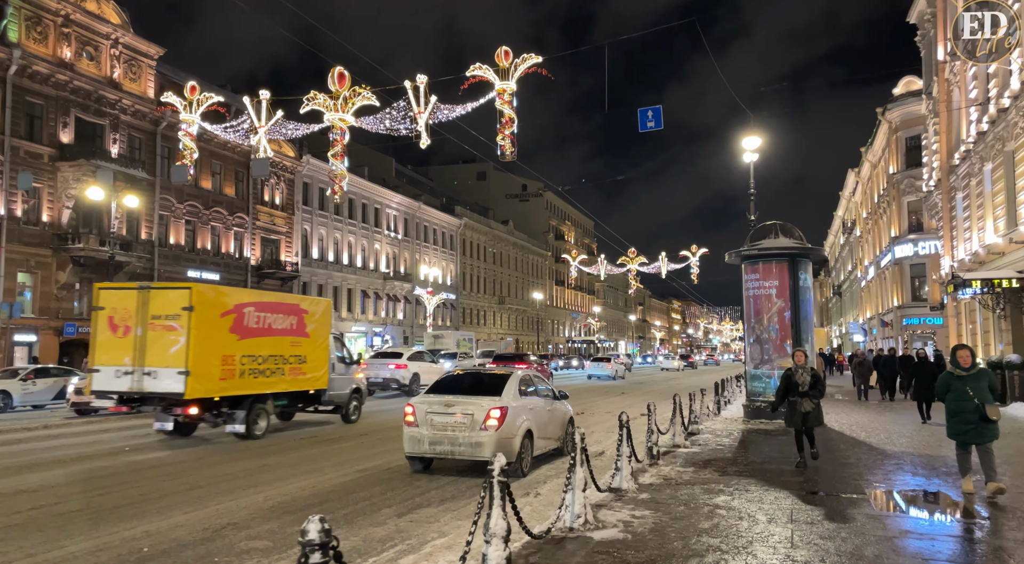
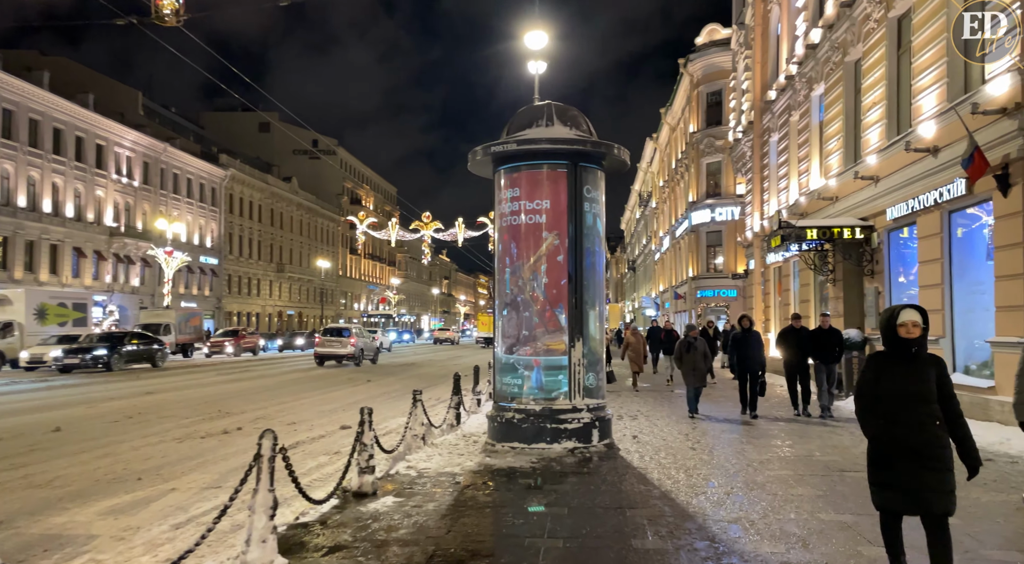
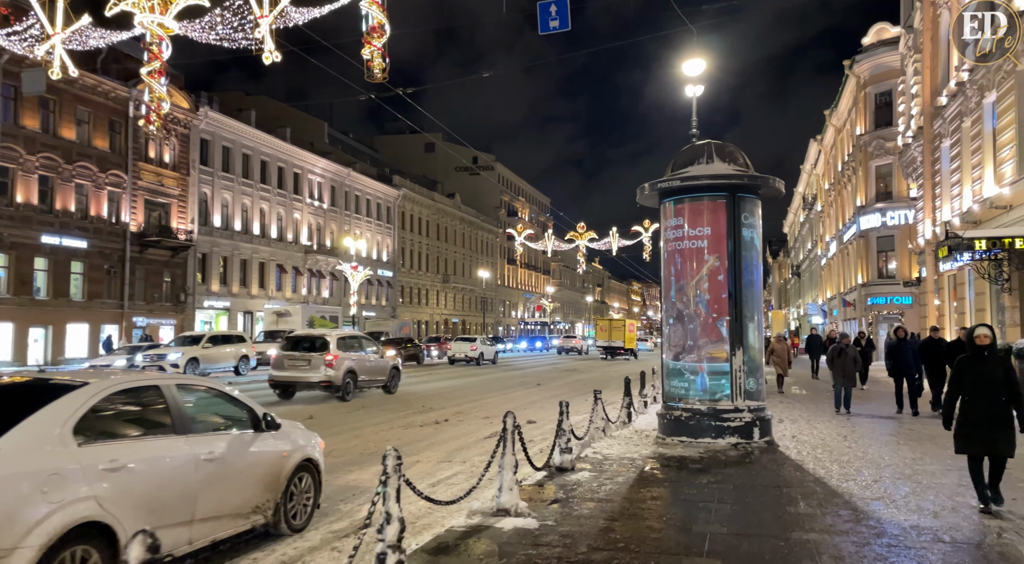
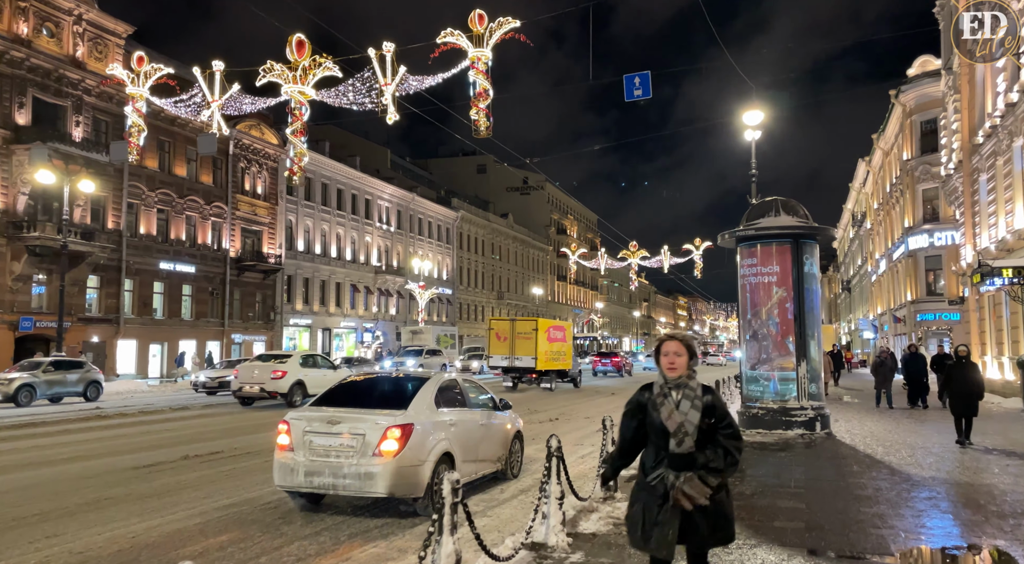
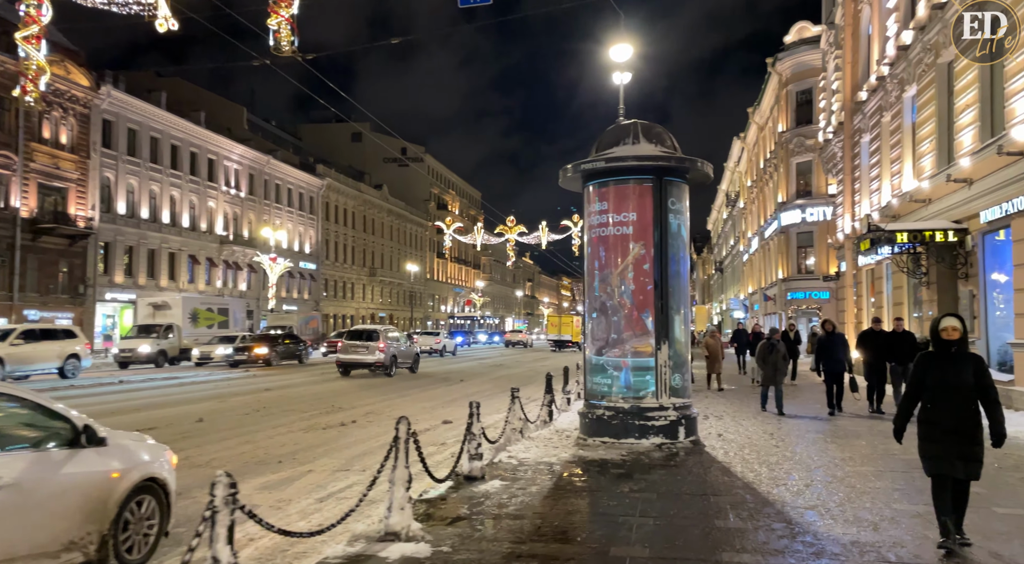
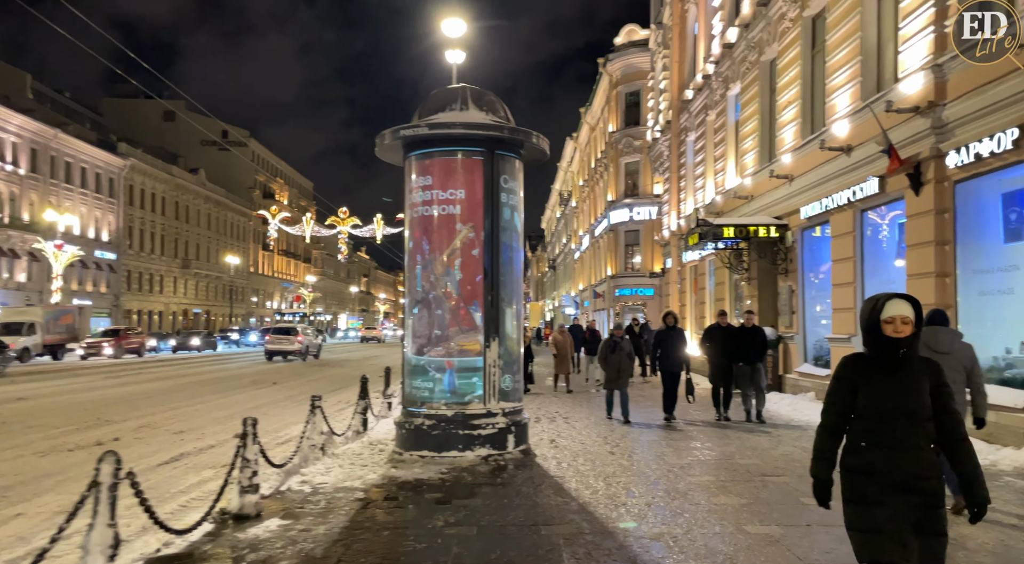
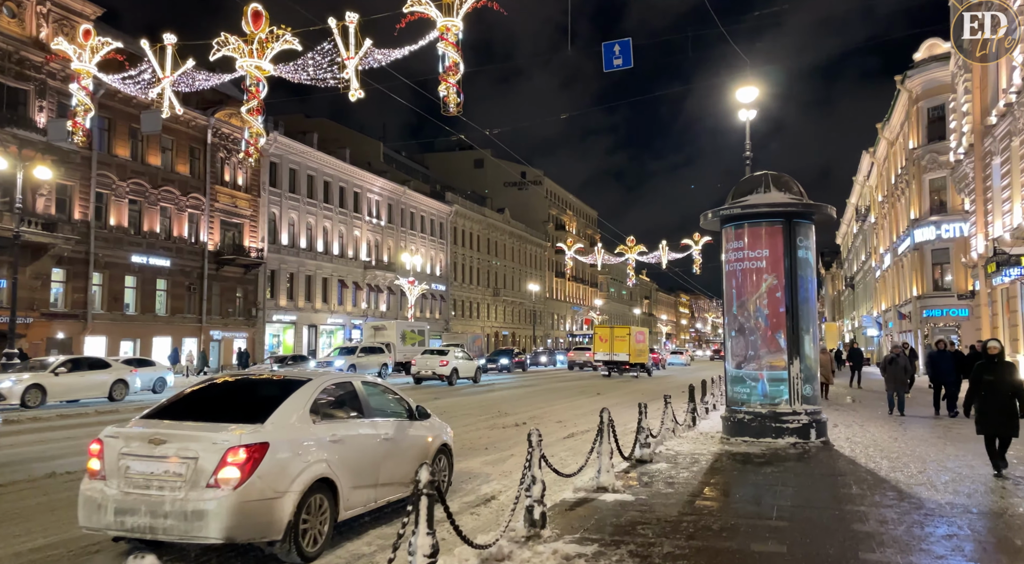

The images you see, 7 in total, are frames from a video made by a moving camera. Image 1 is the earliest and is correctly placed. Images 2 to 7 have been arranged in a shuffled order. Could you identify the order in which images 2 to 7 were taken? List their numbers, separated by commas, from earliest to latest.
4, 7, 3, 5, 2, 6
